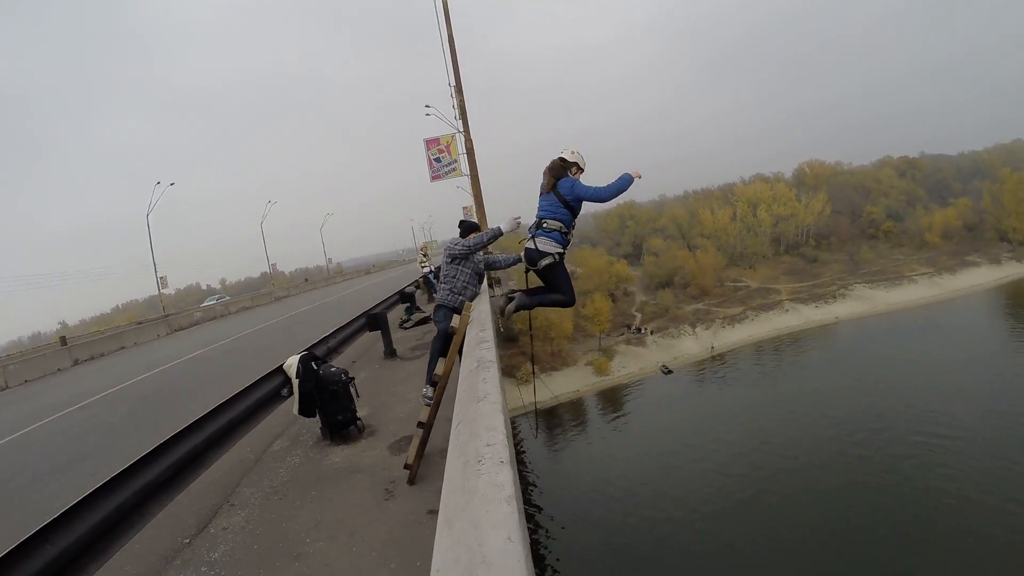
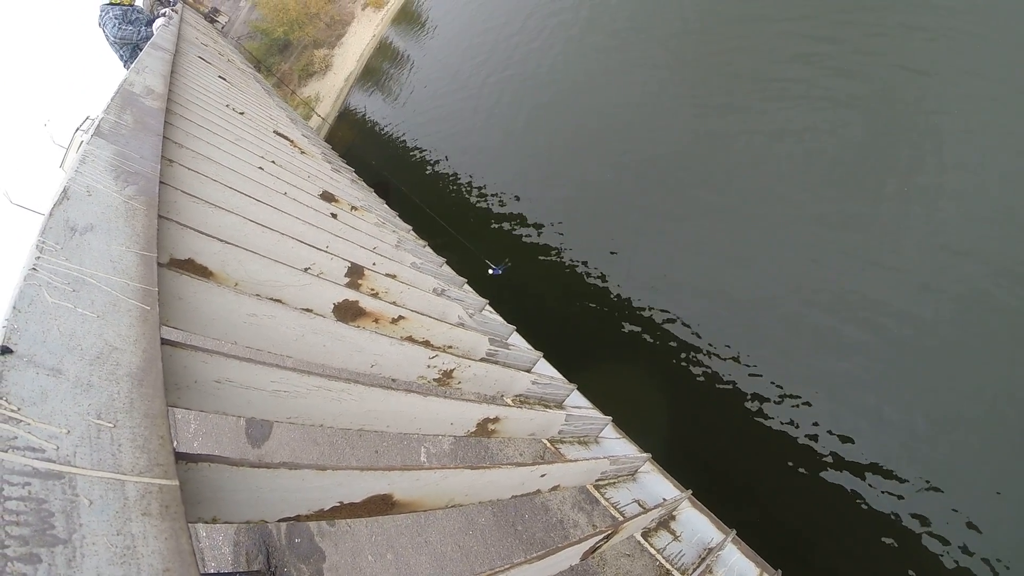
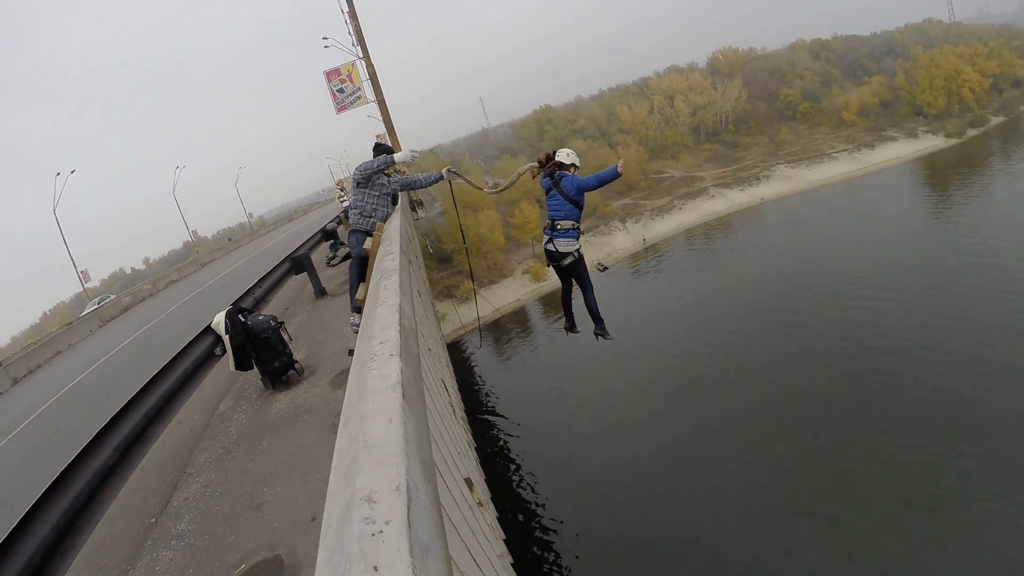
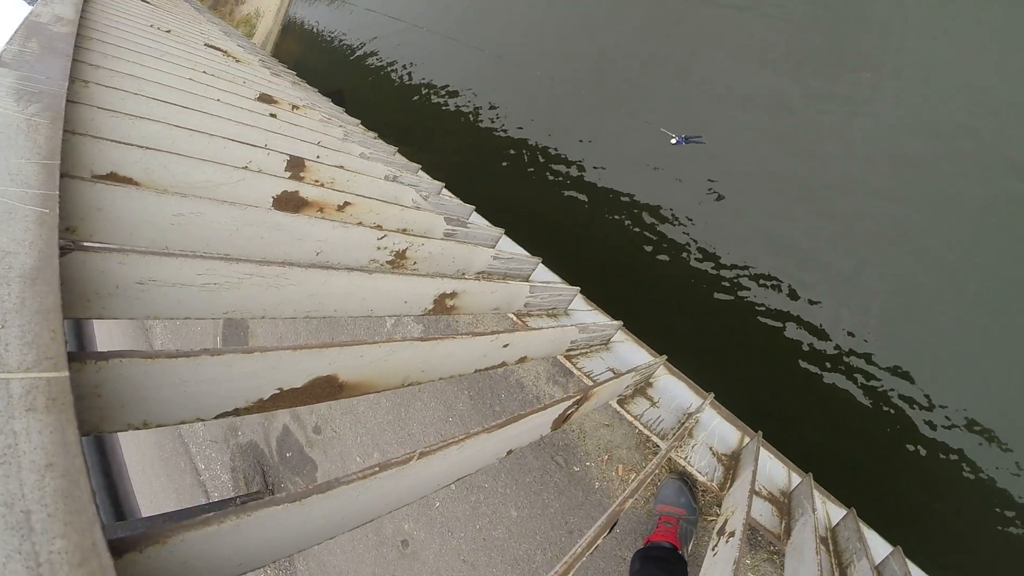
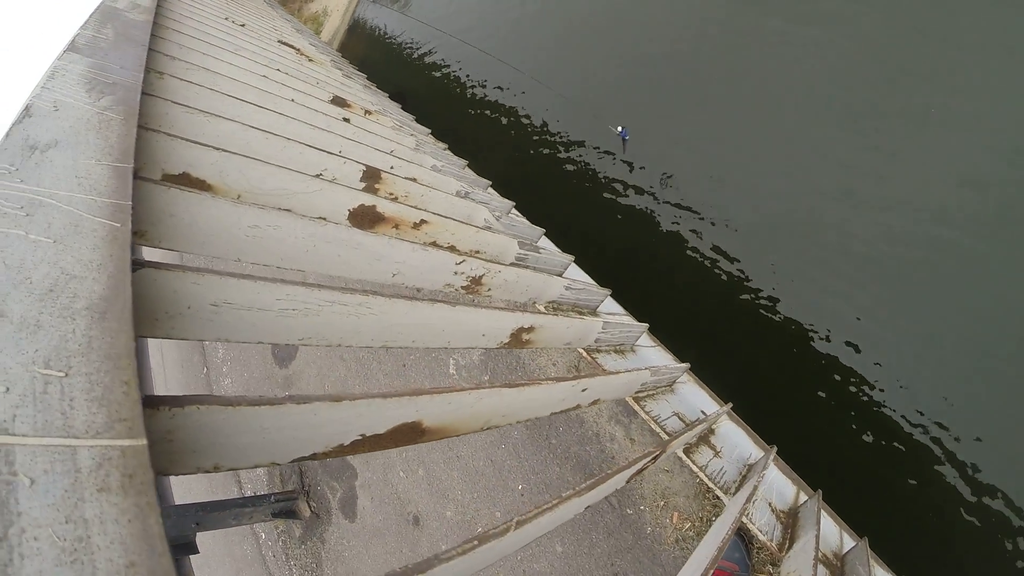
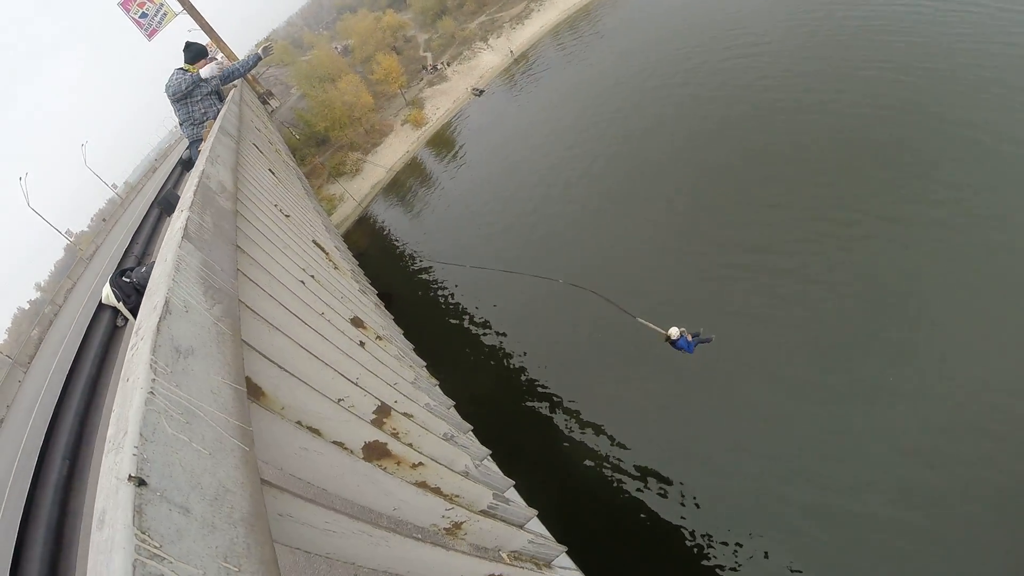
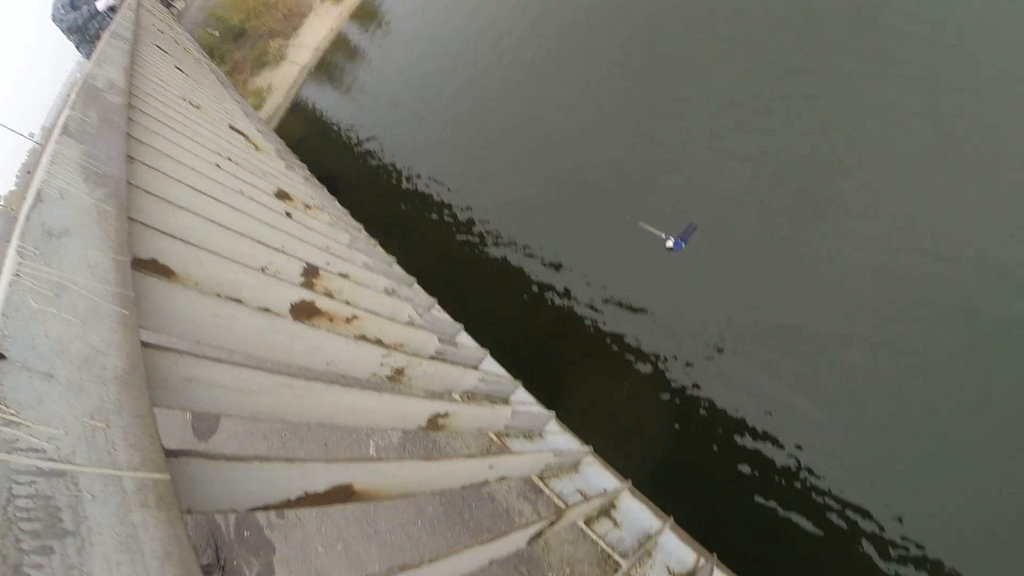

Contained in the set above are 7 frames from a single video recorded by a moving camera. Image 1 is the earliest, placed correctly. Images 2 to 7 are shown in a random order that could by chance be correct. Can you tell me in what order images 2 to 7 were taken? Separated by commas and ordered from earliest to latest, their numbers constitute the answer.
3, 6, 7, 4, 5, 2
